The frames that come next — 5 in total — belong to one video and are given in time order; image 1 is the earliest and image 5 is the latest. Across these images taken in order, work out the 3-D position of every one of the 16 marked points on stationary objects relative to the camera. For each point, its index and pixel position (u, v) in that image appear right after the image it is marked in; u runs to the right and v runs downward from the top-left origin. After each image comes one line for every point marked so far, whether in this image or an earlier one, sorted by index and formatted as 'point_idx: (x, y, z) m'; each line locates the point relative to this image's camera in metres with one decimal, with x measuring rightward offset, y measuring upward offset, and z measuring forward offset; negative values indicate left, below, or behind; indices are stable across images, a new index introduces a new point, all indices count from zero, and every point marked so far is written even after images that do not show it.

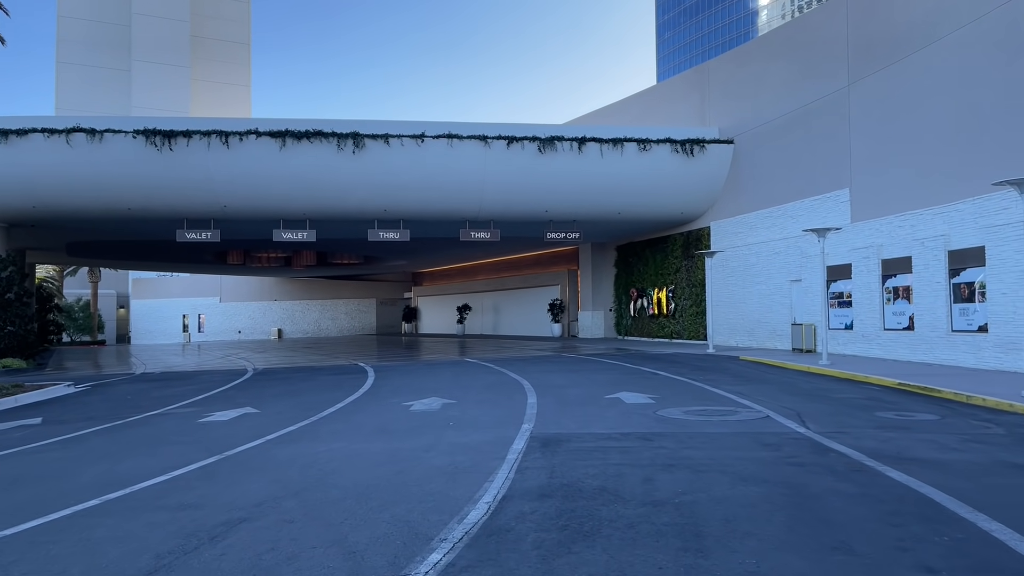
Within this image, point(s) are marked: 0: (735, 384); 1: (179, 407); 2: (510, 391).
0: (+4.3, -1.9, +14.6) m
1: (-6.2, -2.2, +14.1) m
2: (0.0, -1.9, +13.8) m
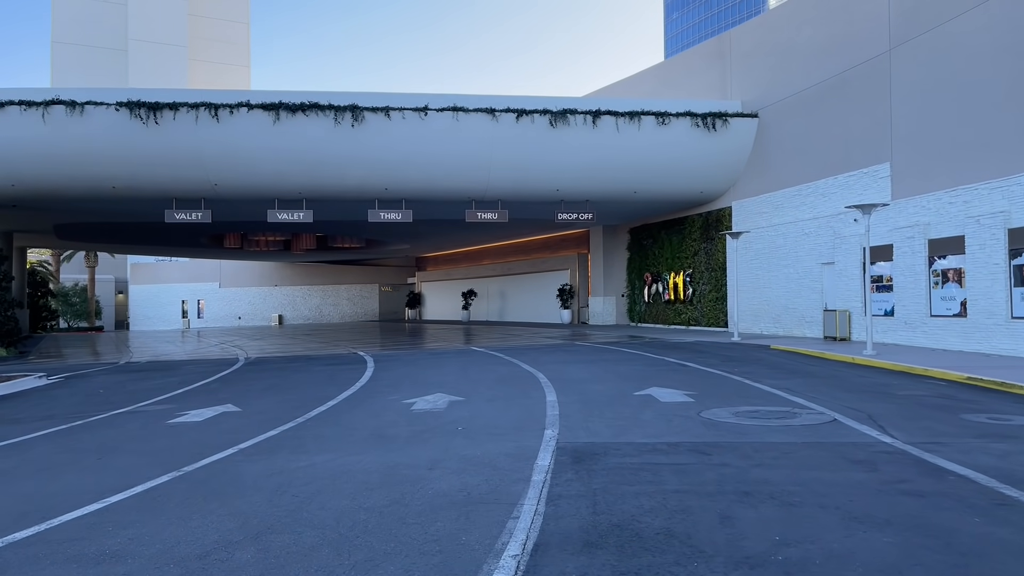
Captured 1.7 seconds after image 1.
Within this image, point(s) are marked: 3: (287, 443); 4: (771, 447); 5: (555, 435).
0: (+4.5, -1.5, +12.9) m
1: (-6.0, -1.9, +12.6) m
2: (+0.2, -1.6, +12.2) m
3: (-2.4, -1.7, +8.3) m
4: (+2.4, -1.5, +7.2) m
5: (+0.5, -1.6, +8.1) m
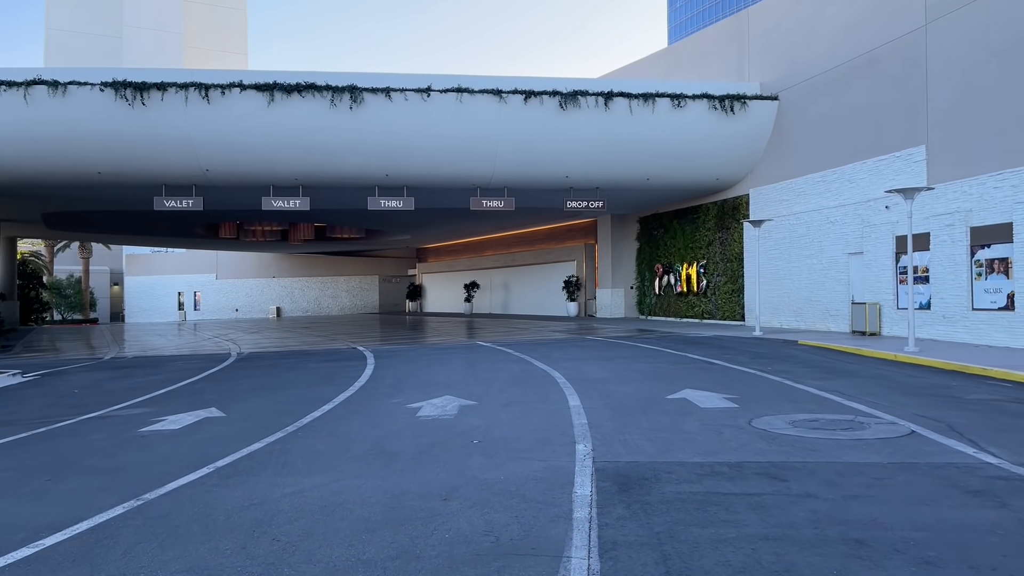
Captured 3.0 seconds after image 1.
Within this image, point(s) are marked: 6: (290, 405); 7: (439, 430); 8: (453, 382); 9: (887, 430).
0: (+4.8, -1.4, +11.7) m
1: (-5.7, -1.8, +11.3) m
2: (+0.5, -1.4, +11.0) m
3: (-2.2, -1.6, +7.0) m
4: (+2.7, -1.4, +6.0) m
5: (+0.7, -1.5, +6.8) m
6: (-3.1, -1.6, +10.7) m
7: (-0.8, -1.5, +8.1) m
8: (-0.9, -1.5, +12.2) m
9: (+3.7, -1.4, +7.6) m
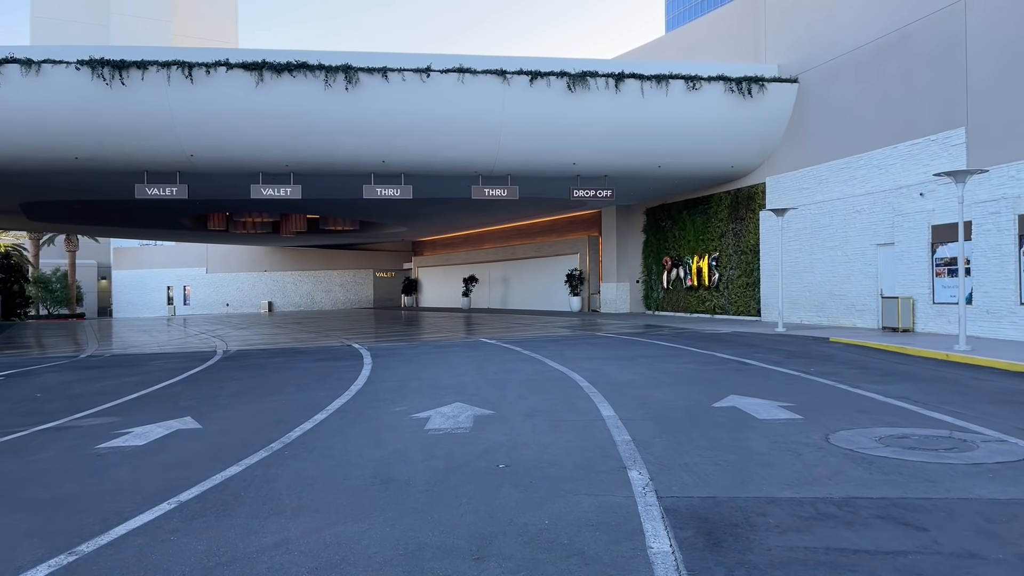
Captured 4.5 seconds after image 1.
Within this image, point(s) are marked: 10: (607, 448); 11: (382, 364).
0: (+5.0, -1.3, +10.3) m
1: (-5.5, -1.7, +9.9) m
2: (+0.7, -1.3, +9.6) m
3: (-1.9, -1.5, +5.6) m
4: (+3.0, -1.3, +4.6) m
5: (+1.0, -1.4, +5.4) m
6: (-2.9, -1.5, +9.3) m
7: (-0.5, -1.4, +6.8) m
8: (-0.7, -1.4, +10.8) m
9: (+4.0, -1.3, +6.3) m
10: (+0.8, -1.4, +6.6) m
11: (-2.5, -1.5, +14.7) m
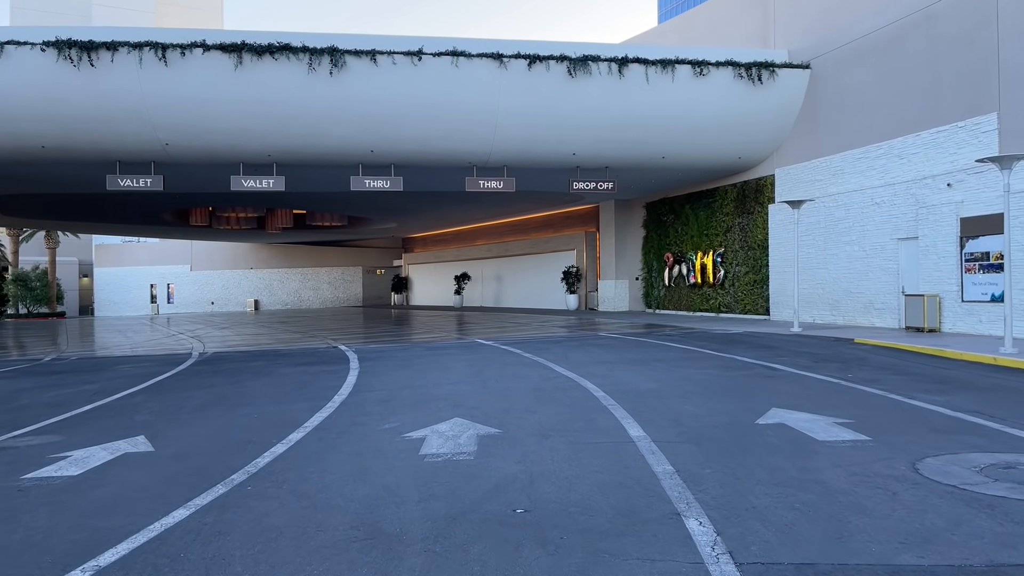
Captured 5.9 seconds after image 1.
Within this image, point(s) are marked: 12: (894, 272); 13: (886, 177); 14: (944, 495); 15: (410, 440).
0: (+5.1, -1.2, +9.1) m
1: (-5.4, -1.6, +8.5) m
2: (+0.8, -1.3, +8.3) m
3: (-1.8, -1.5, +4.3) m
4: (+3.1, -1.3, +3.3) m
5: (+1.1, -1.4, +4.1) m
6: (-2.8, -1.5, +8.0) m
7: (-0.4, -1.4, +5.4) m
8: (-0.6, -1.4, +9.5) m
9: (+4.1, -1.3, +5.0) m
10: (+0.9, -1.3, +5.3) m
11: (-2.5, -1.4, +13.3) m
12: (+9.5, +0.4, +19.0) m
13: (+9.4, +2.7, +19.1) m
14: (+2.7, -1.3, +4.9) m
15: (-1.0, -1.4, +7.1) m
